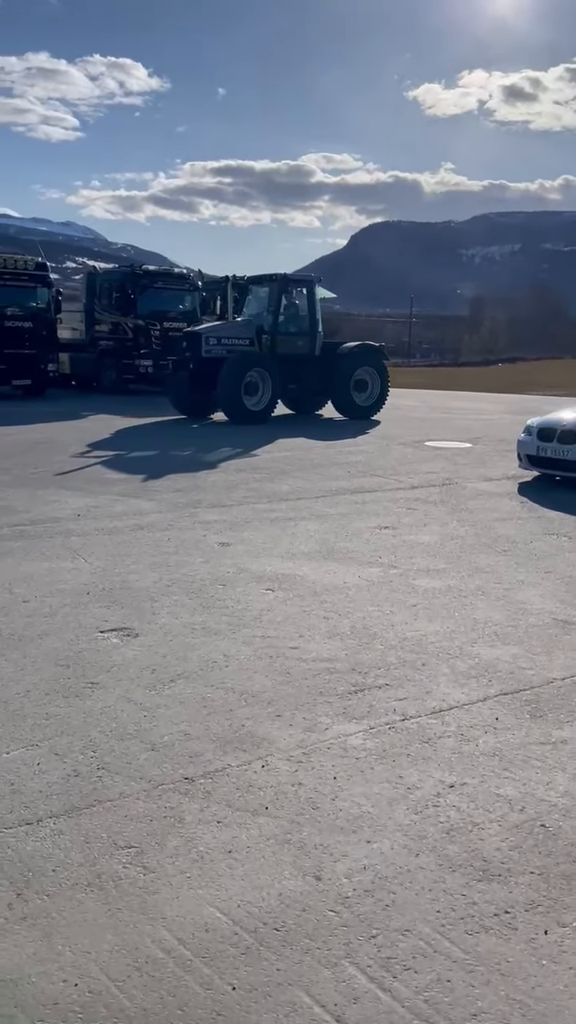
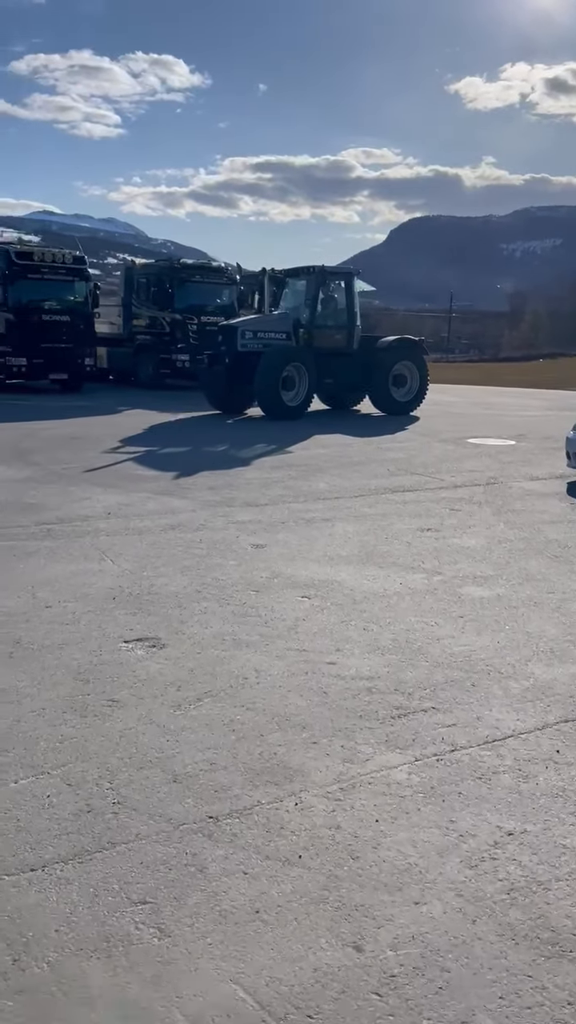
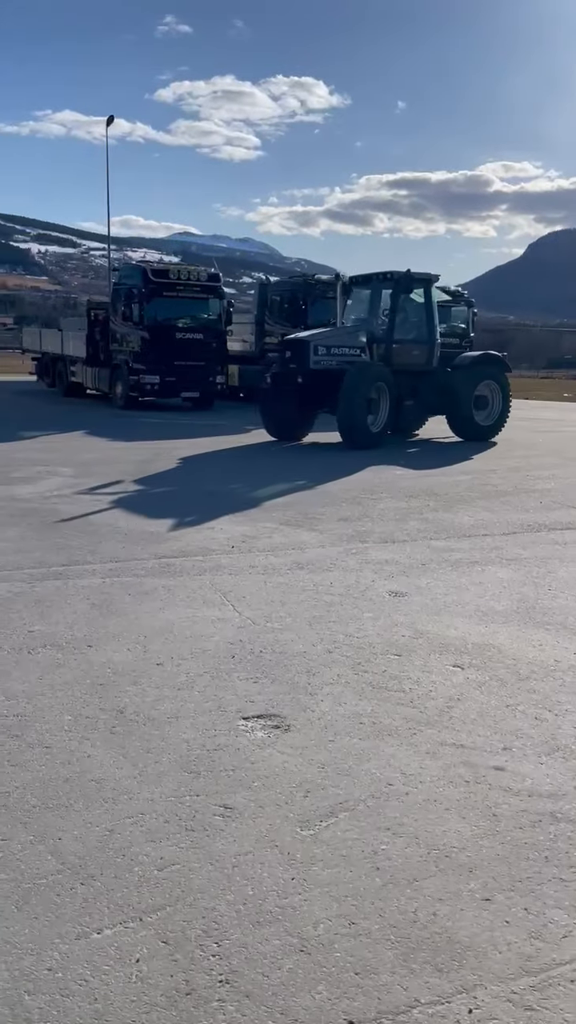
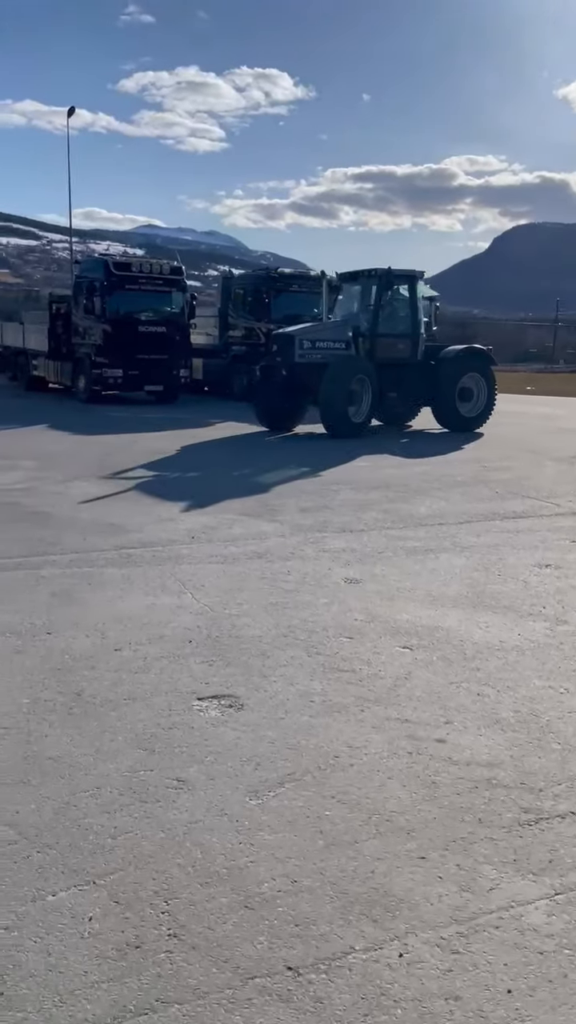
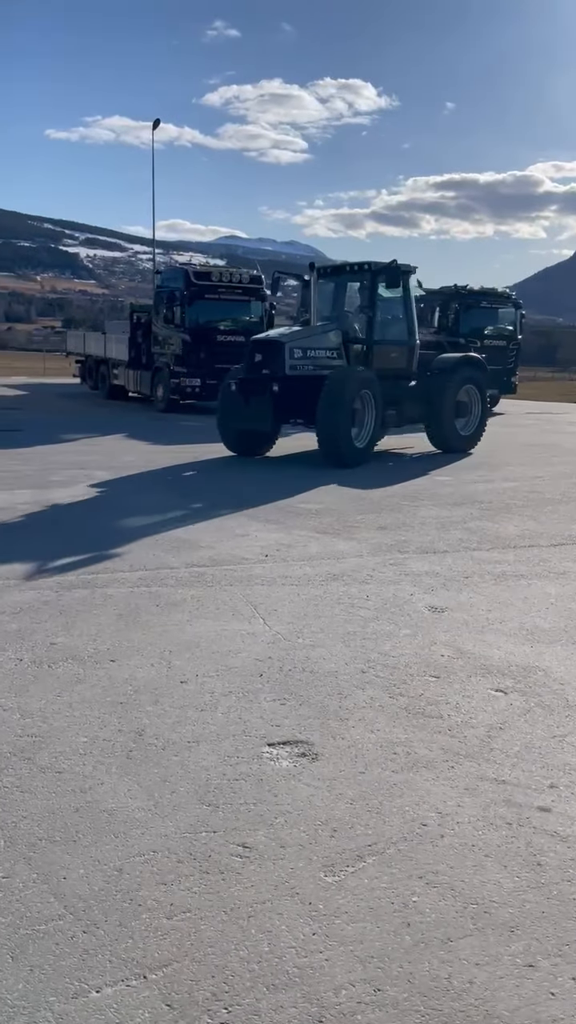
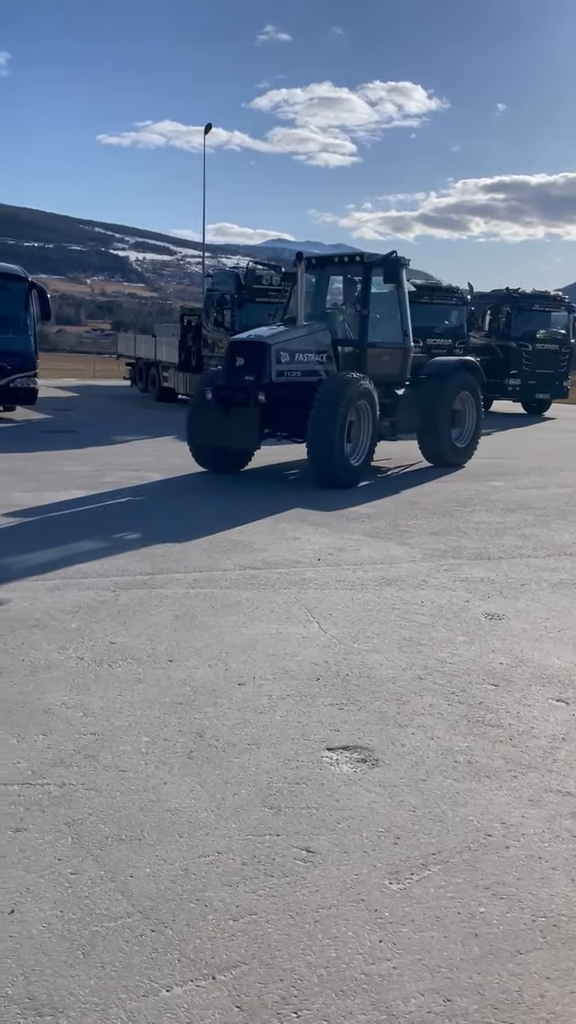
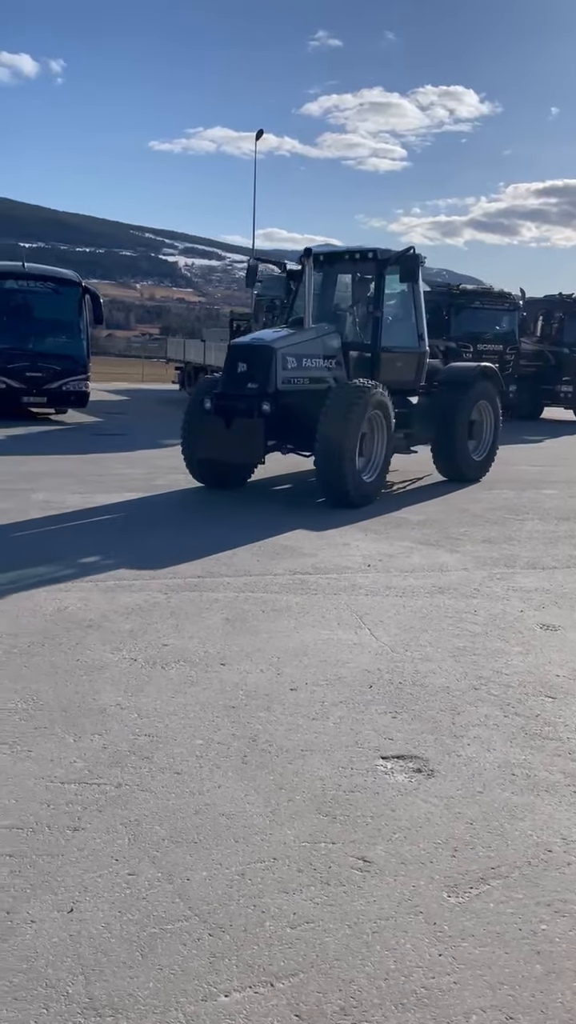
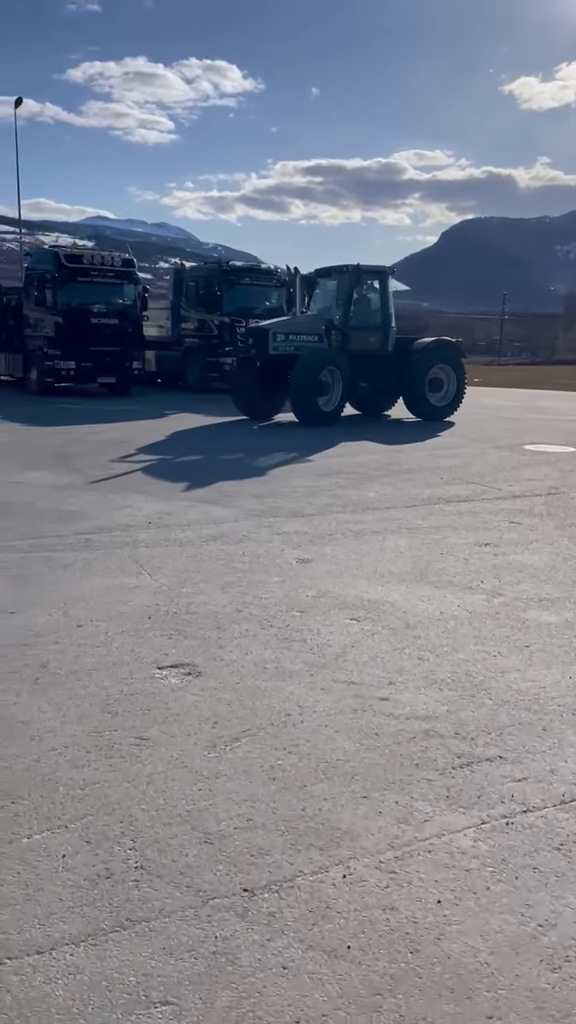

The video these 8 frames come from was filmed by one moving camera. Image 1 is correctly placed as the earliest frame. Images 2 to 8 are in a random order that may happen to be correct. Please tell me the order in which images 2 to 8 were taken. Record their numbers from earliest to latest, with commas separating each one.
2, 8, 4, 3, 5, 6, 7
